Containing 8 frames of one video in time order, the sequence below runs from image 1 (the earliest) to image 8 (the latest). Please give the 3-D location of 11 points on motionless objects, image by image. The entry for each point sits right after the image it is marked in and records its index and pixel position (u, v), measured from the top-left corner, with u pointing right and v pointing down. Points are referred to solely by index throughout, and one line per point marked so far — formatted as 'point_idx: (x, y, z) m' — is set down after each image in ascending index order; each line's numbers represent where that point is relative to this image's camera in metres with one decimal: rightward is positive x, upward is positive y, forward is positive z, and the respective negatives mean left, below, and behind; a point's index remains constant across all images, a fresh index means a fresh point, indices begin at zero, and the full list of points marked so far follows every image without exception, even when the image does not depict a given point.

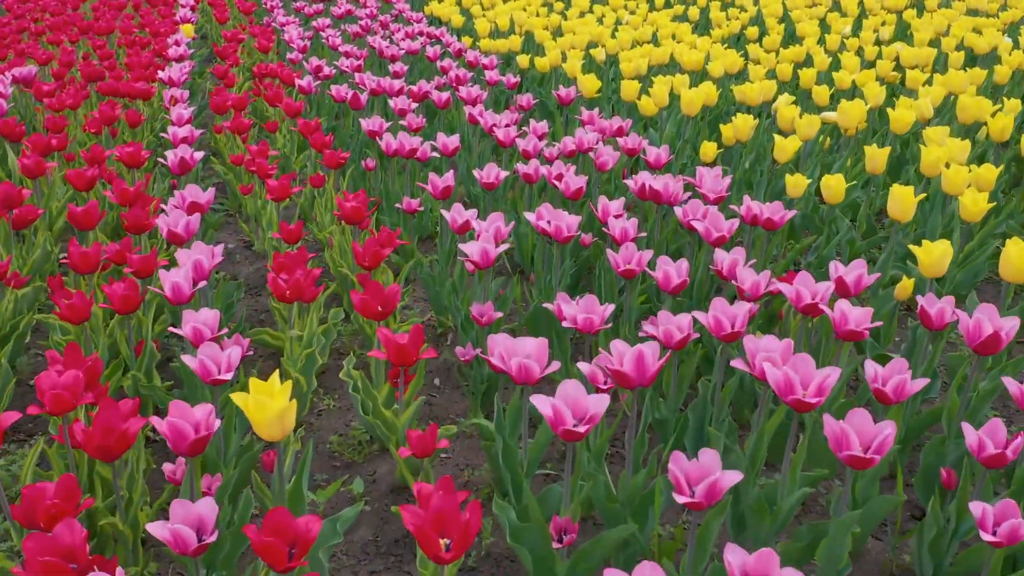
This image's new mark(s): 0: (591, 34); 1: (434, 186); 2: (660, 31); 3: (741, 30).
0: (+0.6, +1.8, +6.8) m
1: (-0.3, +0.4, +3.4) m
2: (+1.1, +2.0, +7.2) m
3: (+1.8, +2.0, +7.4) m
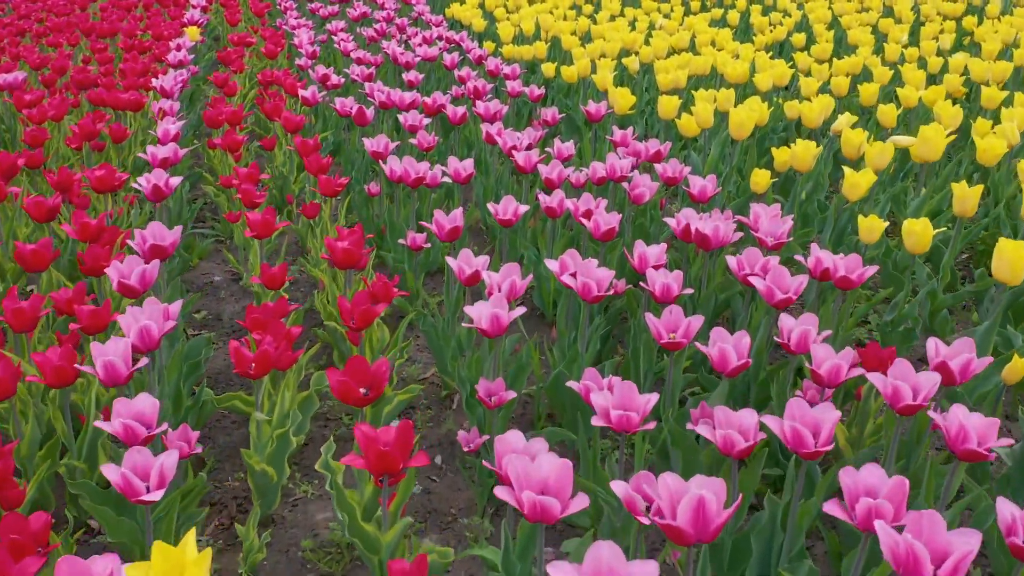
0: (+0.7, +1.6, +6.2) m
1: (-0.2, +0.2, +2.9) m
2: (+1.3, +1.8, +6.7) m
3: (+2.0, +1.8, +6.8) m
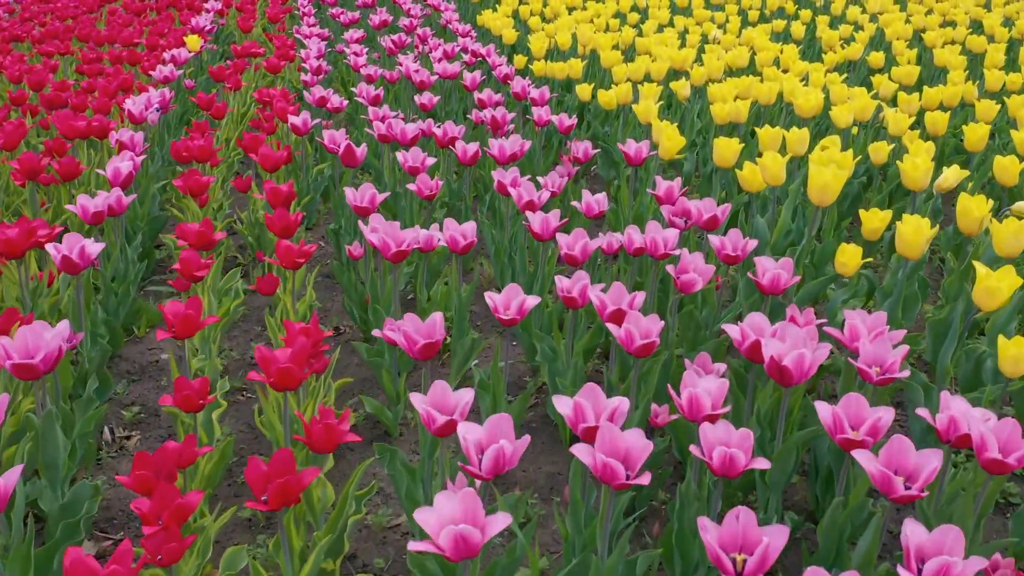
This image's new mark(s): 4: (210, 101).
0: (+0.9, +1.3, +5.4) m
1: (-0.2, -0.1, +2.1) m
2: (+1.5, +1.4, +5.8) m
3: (+2.2, +1.5, +5.9) m
4: (-1.6, +1.0, +5.0) m
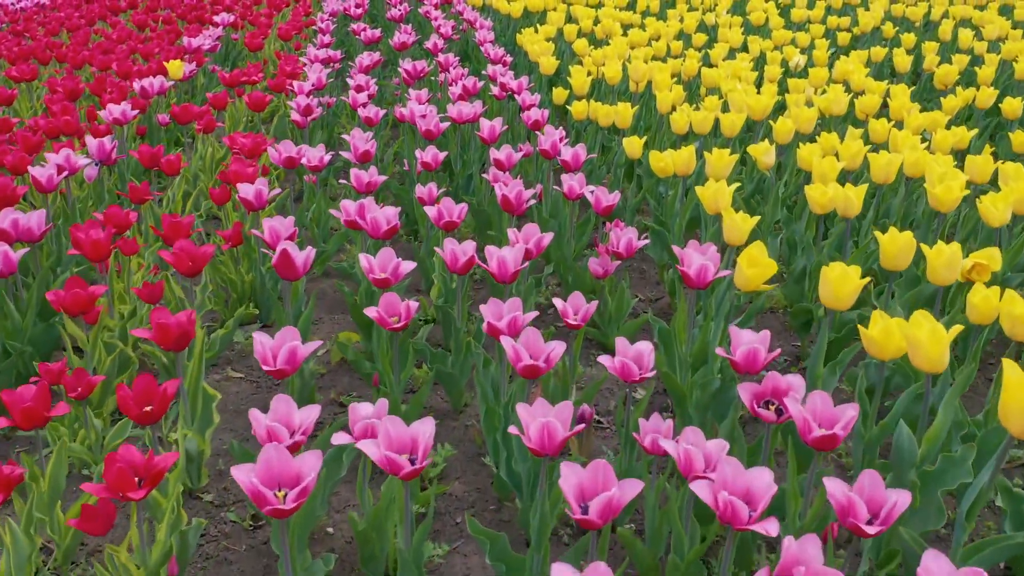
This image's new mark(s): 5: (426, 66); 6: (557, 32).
0: (+1.1, +0.8, +4.2) m
1: (-0.3, -0.6, +1.0) m
2: (+1.7, +0.9, +4.6) m
3: (+2.4, +0.9, +4.7) m
4: (-1.5, +0.6, +4.0) m
5: (-0.5, +1.4, +5.8) m
6: (+0.3, +1.9, +7.1) m
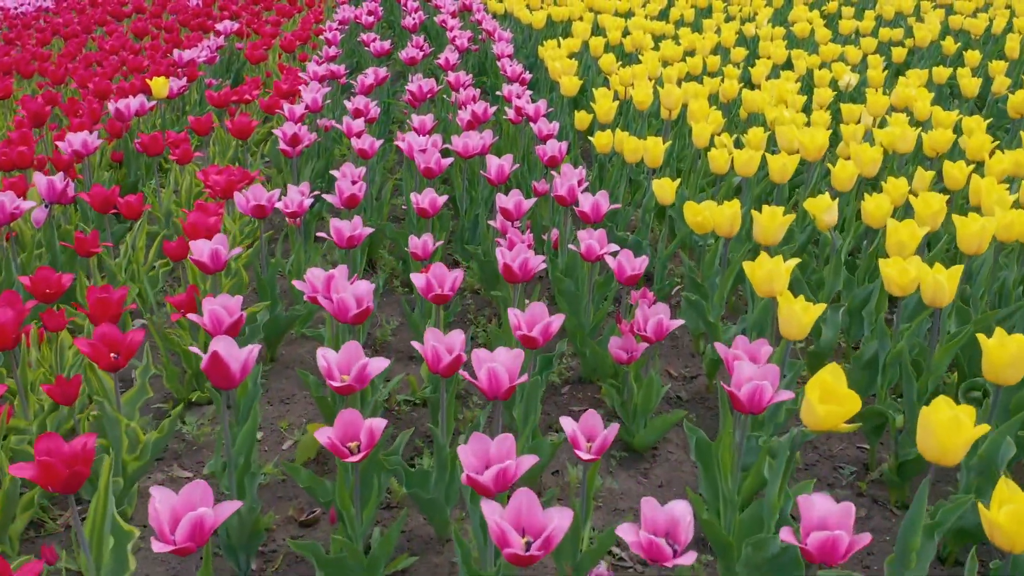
0: (+1.1, +0.6, +3.6) m
1: (-0.4, -0.8, +0.4) m
2: (+1.7, +0.7, +4.0) m
3: (+2.4, +0.7, +4.0) m
4: (-1.5, +0.3, +3.5) m
5: (-0.4, +1.1, +5.2) m
6: (+0.5, +1.7, +6.5) m
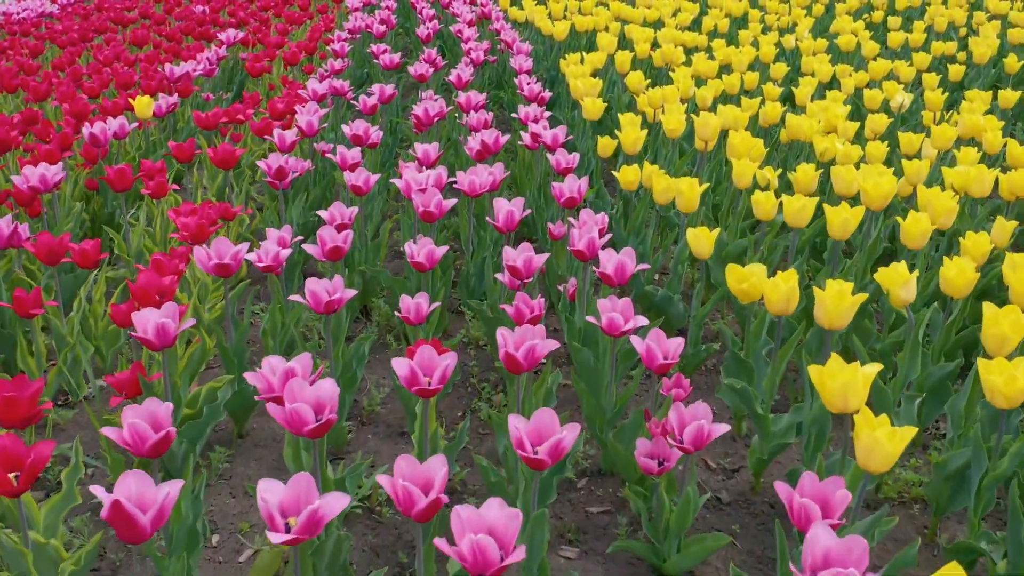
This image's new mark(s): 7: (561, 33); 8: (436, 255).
0: (+1.1, +0.3, +3.1) m
1: (-0.4, -1.0, -0.1) m
2: (+1.8, +0.4, +3.5) m
3: (+2.5, +0.4, +3.5) m
4: (-1.4, +0.1, +3.0) m
5: (-0.3, +0.9, +4.8) m
6: (+0.6, +1.5, +6.0) m
7: (+0.3, +1.7, +6.4) m
8: (-0.3, +0.1, +3.0) m
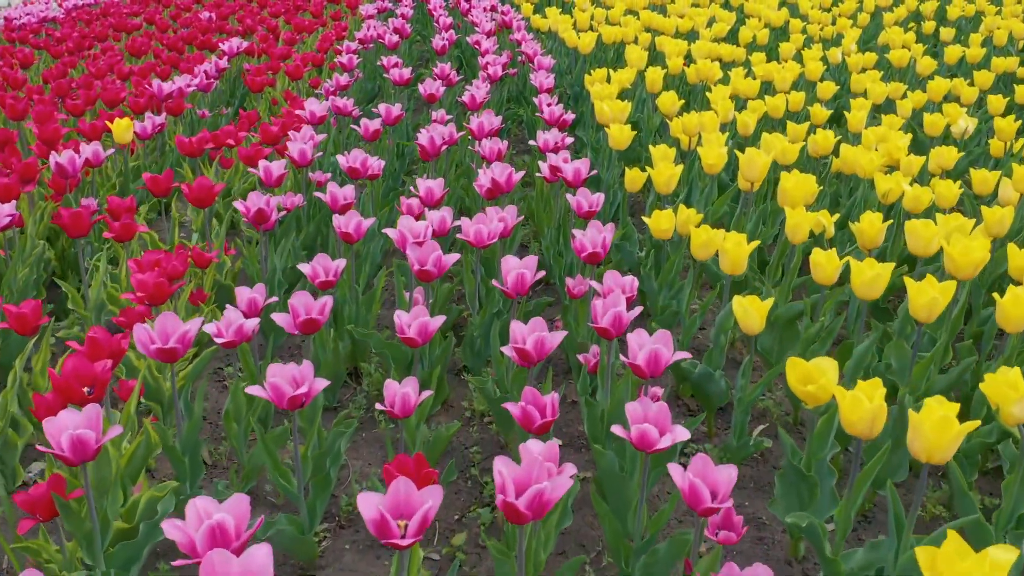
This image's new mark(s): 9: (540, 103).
0: (+1.2, +0.1, +2.6) m
1: (-0.5, -1.2, -0.5) m
2: (+1.8, +0.2, +2.9) m
3: (+2.5, +0.2, +2.9) m
4: (-1.4, 0.0, +2.6) m
5: (-0.3, +0.7, +4.3) m
6: (+0.7, +1.2, +5.5) m
7: (+0.5, +1.5, +5.9) m
8: (-0.2, -0.1, +2.5) m
9: (+0.1, +0.9, +4.5) m
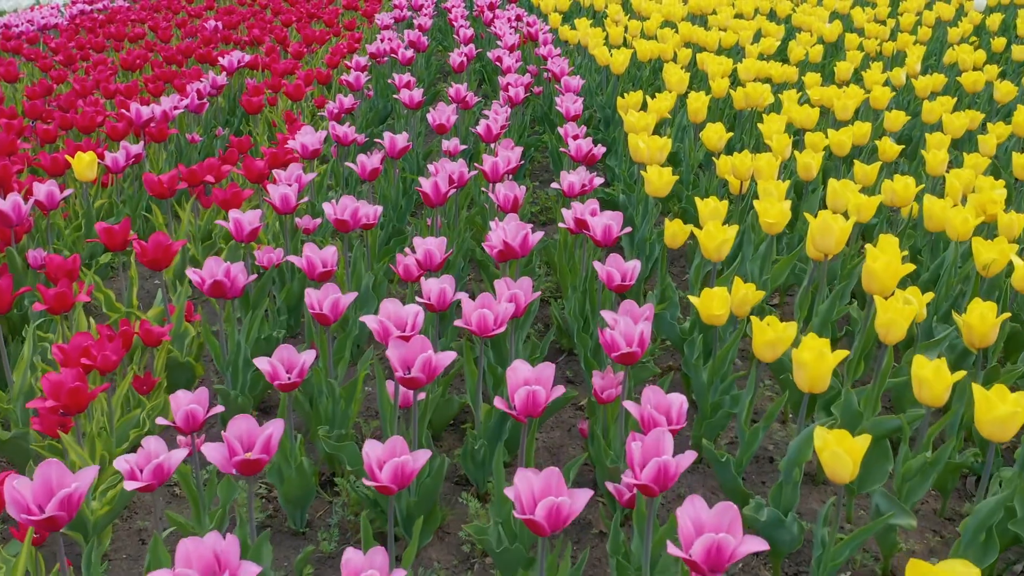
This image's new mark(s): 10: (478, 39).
0: (+1.2, -0.2, +2.0) m
1: (-0.6, -1.5, -1.1) m
2: (+1.9, -0.1, +2.3) m
3: (+2.6, -0.1, +2.3) m
4: (-1.4, -0.3, +2.0) m
5: (-0.2, +0.5, +3.7) m
6: (+0.9, +1.0, +4.8) m
7: (+0.6, +1.3, +5.3) m
8: (-0.2, -0.4, +1.9) m
9: (+0.2, +0.6, +3.9) m
10: (-0.2, +1.8, +6.7) m
